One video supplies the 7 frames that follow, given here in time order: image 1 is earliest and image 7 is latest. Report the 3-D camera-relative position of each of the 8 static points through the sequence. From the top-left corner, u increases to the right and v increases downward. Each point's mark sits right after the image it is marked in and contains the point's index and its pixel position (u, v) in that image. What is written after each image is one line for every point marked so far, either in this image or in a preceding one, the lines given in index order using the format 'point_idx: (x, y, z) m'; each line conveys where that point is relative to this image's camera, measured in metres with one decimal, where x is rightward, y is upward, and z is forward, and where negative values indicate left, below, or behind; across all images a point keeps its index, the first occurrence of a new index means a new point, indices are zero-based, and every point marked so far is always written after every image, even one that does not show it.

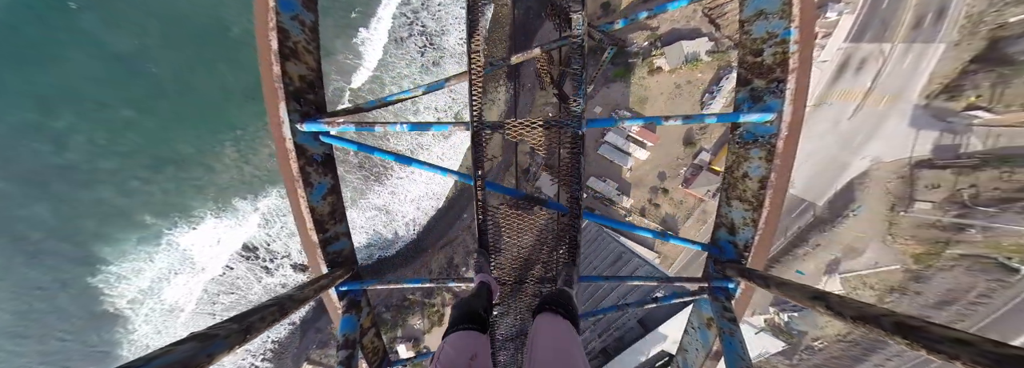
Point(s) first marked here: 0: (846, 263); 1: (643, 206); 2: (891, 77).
0: (+13.6, -3.2, +11.4) m
1: (+4.5, -0.7, +9.7) m
2: (+14.2, +4.0, +10.5) m
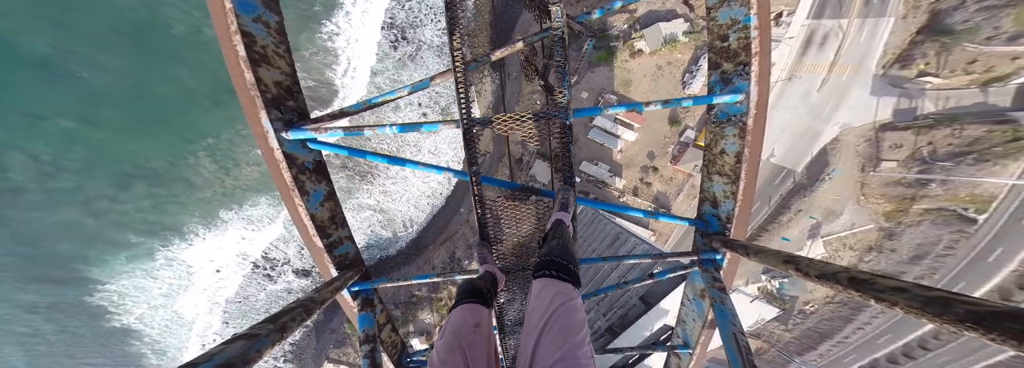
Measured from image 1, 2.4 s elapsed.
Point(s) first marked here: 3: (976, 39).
0: (+13.5, -1.9, +12.0) m
1: (+4.4, -0.1, +9.9) m
2: (+13.6, +5.4, +11.3) m
3: (+16.9, +5.3, +10.3) m
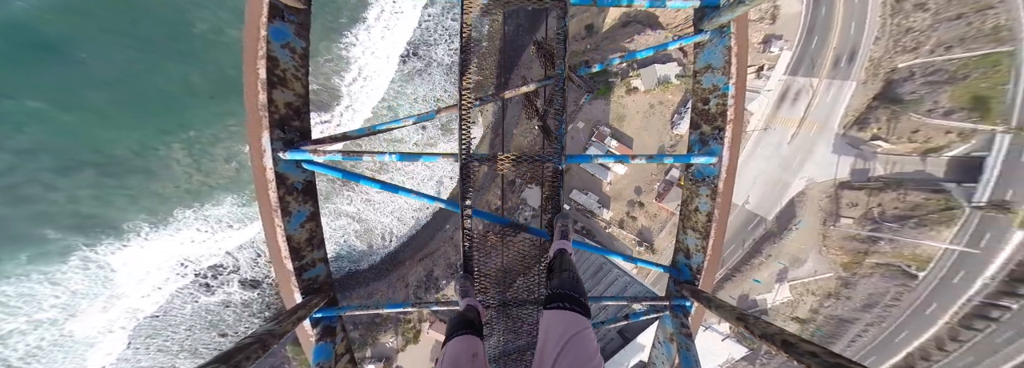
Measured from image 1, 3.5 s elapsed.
0: (+12.7, -3.9, +12.7) m
1: (+3.9, -1.2, +10.0) m
2: (+13.5, +3.3, +12.3) m
3: (+16.8, +3.0, +11.5) m
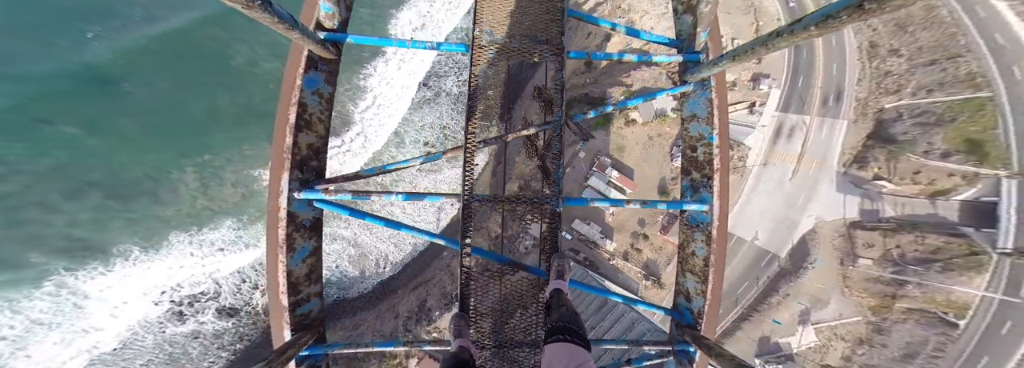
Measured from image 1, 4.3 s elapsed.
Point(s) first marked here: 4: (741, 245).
0: (+12.7, -5.4, +11.9) m
1: (+4.0, -2.3, +9.7) m
2: (+13.6, +1.8, +12.6) m
3: (+16.9, +1.6, +11.7) m
4: (+10.1, -2.8, +12.4) m
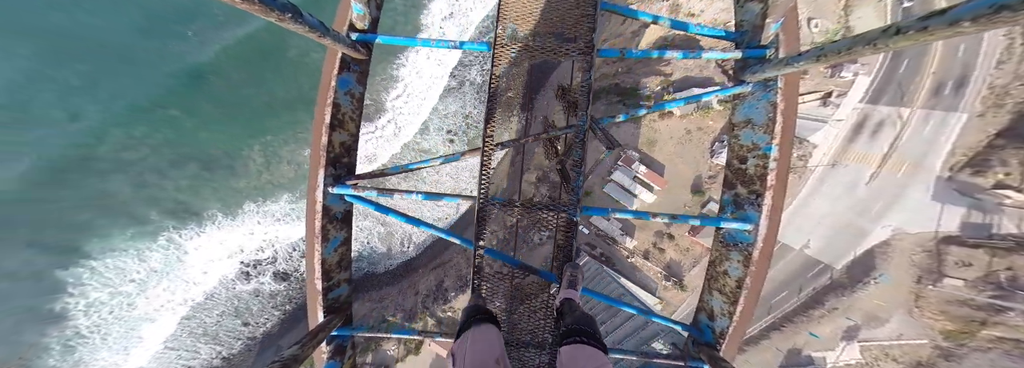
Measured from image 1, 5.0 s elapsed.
0: (+13.4, -5.6, +10.6) m
1: (+4.6, -2.1, +9.4) m
2: (+14.7, +1.5, +10.3) m
3: (+17.8, +1.1, +9.0) m
4: (+11.0, -2.7, +11.2) m
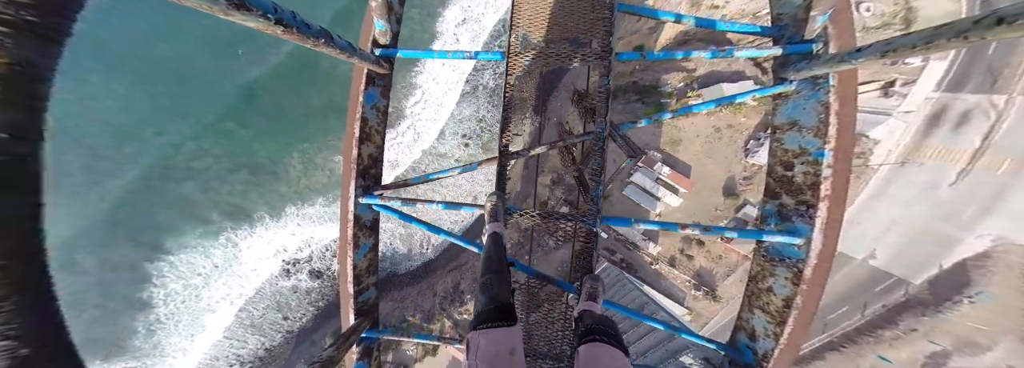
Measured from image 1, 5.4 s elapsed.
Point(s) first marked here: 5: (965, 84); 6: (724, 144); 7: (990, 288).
0: (+14.1, -5.6, +8.9) m
1: (+5.1, -2.2, +8.8) m
2: (+15.3, +1.5, +8.6) m
3: (+18.2, +1.1, +6.9) m
4: (+11.8, -2.8, +9.8) m
5: (+14.5, +3.4, +8.8) m
6: (+6.7, +1.3, +8.6) m
7: (+14.8, -3.2, +8.7) m
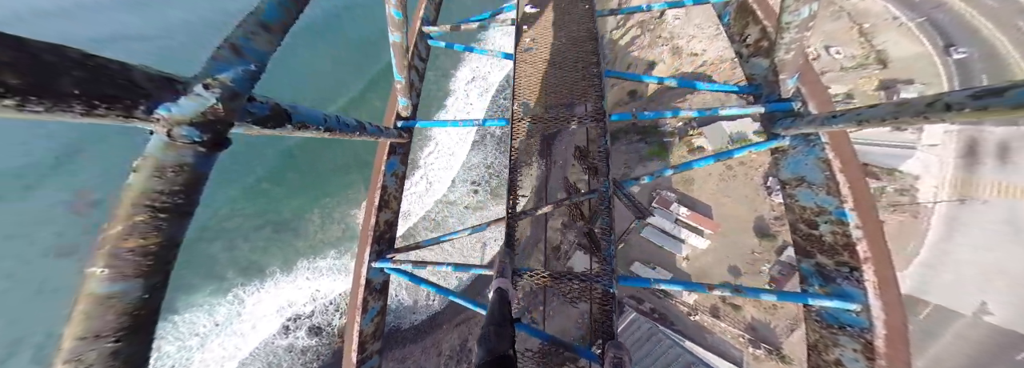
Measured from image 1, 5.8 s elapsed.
0: (+14.5, -6.3, +6.0) m
1: (+5.5, -3.4, +7.5) m
2: (+15.5, +0.7, +7.7) m
3: (+18.4, +0.9, +5.7) m
4: (+12.2, -3.9, +7.9) m
5: (+14.7, +2.4, +8.4) m
6: (+7.0, +0.1, +8.3) m
7: (+15.2, -3.9, +6.5) m
